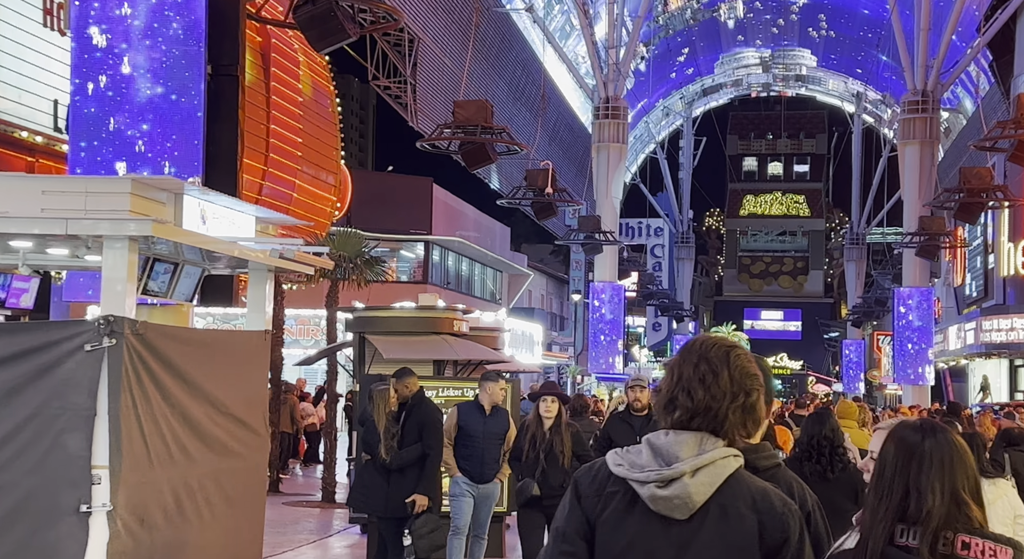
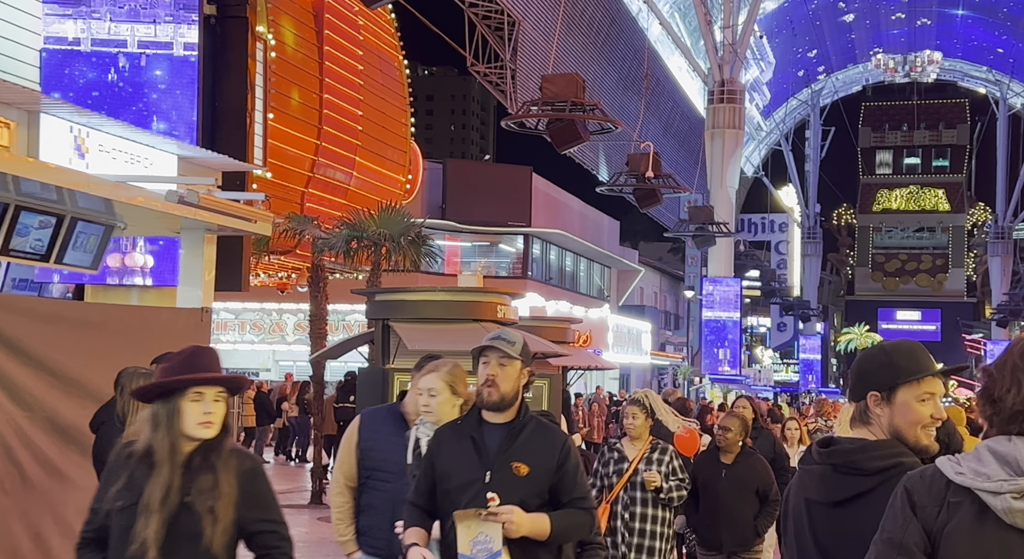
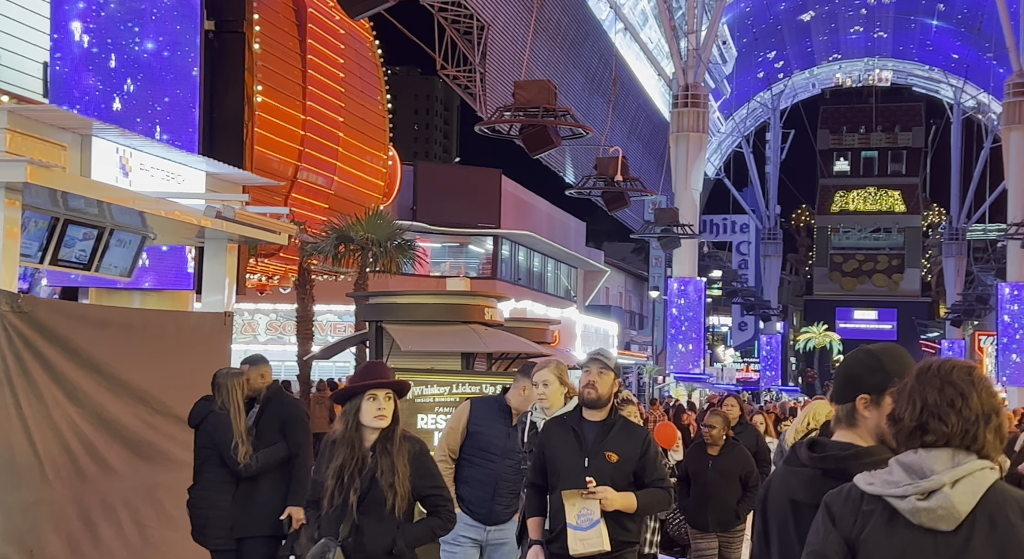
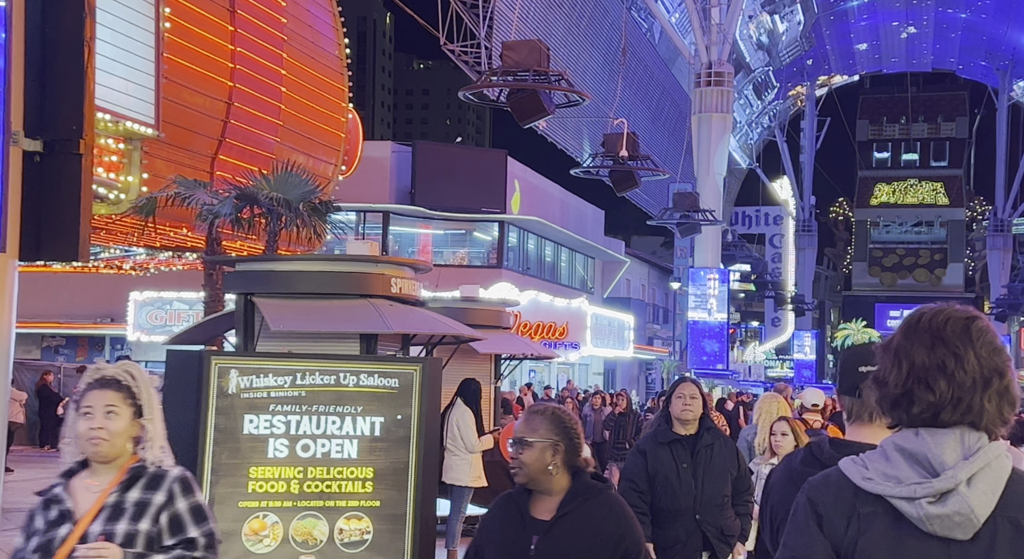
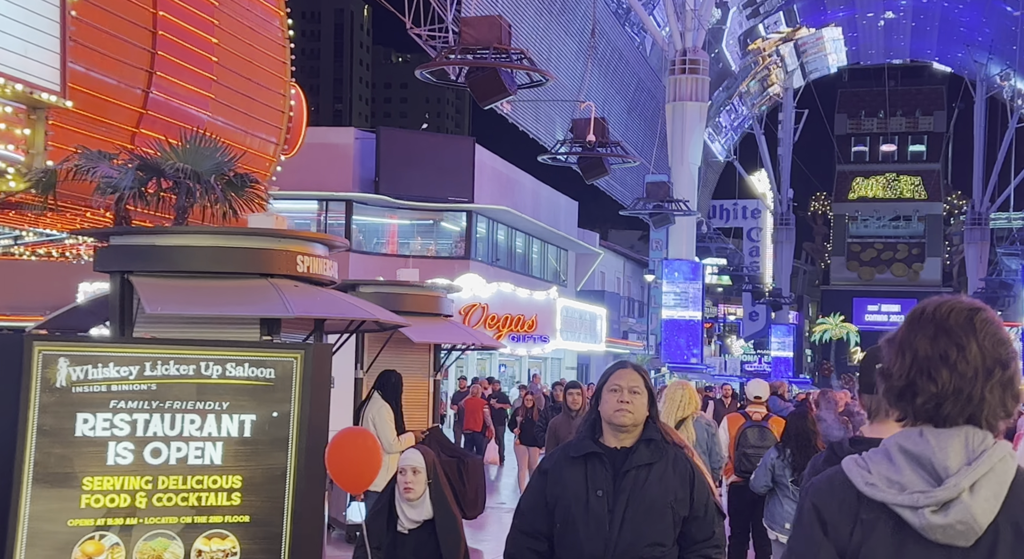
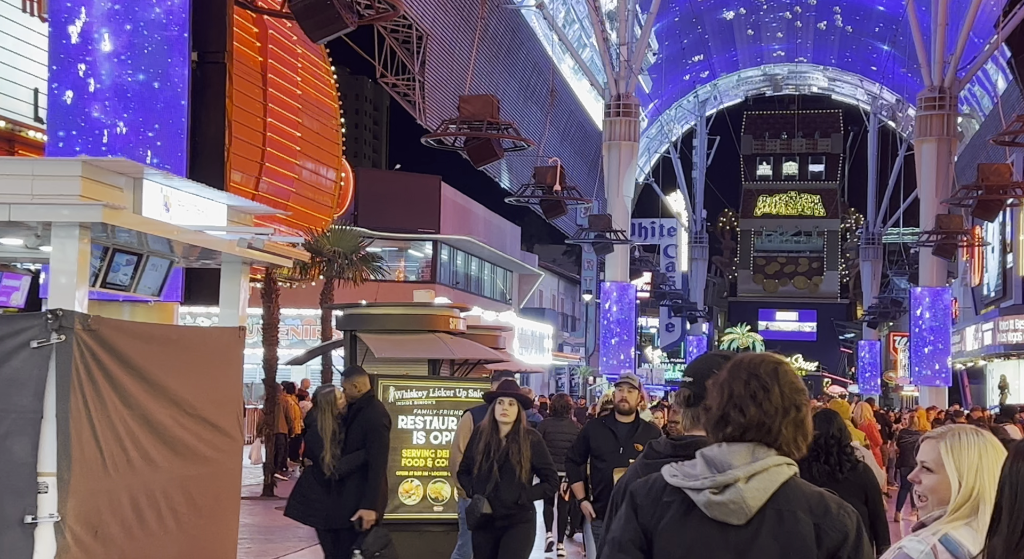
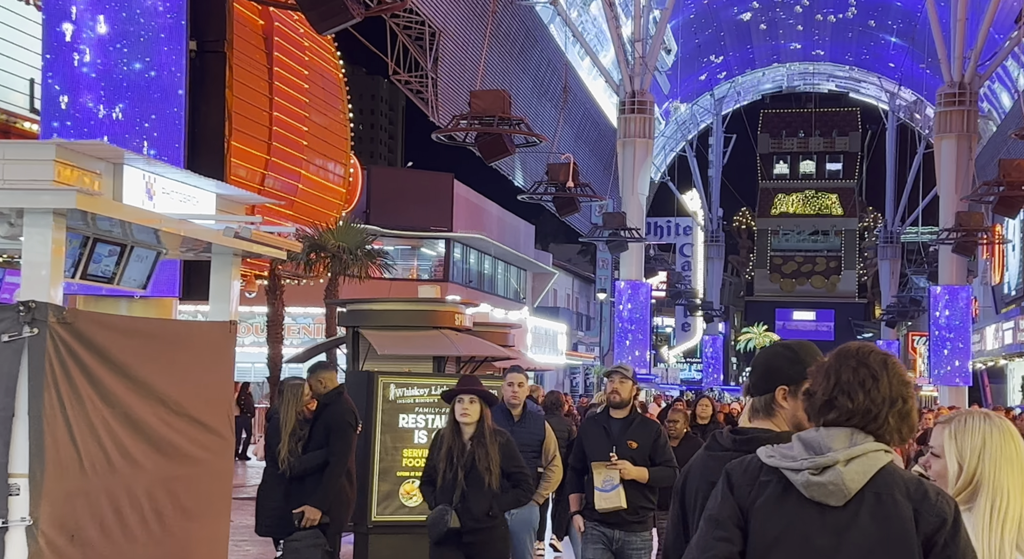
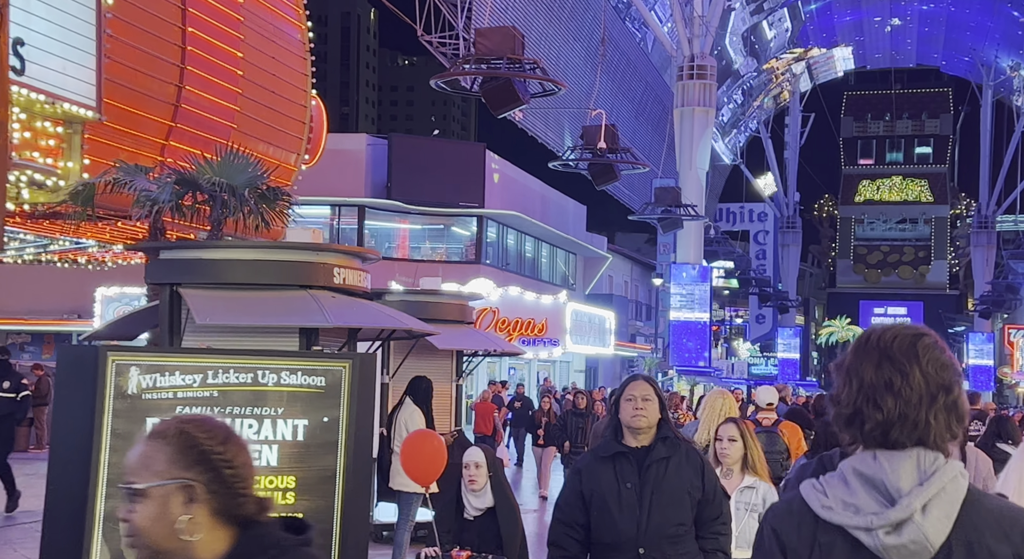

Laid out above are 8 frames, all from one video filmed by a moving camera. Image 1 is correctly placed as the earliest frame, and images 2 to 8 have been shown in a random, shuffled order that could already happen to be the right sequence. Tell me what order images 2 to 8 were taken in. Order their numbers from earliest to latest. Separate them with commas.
6, 7, 3, 2, 4, 8, 5
